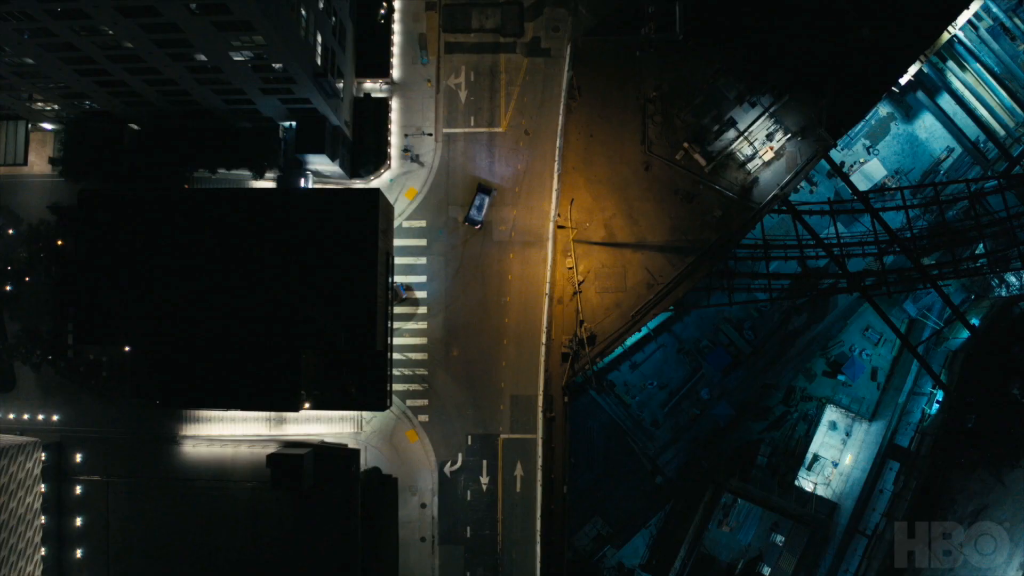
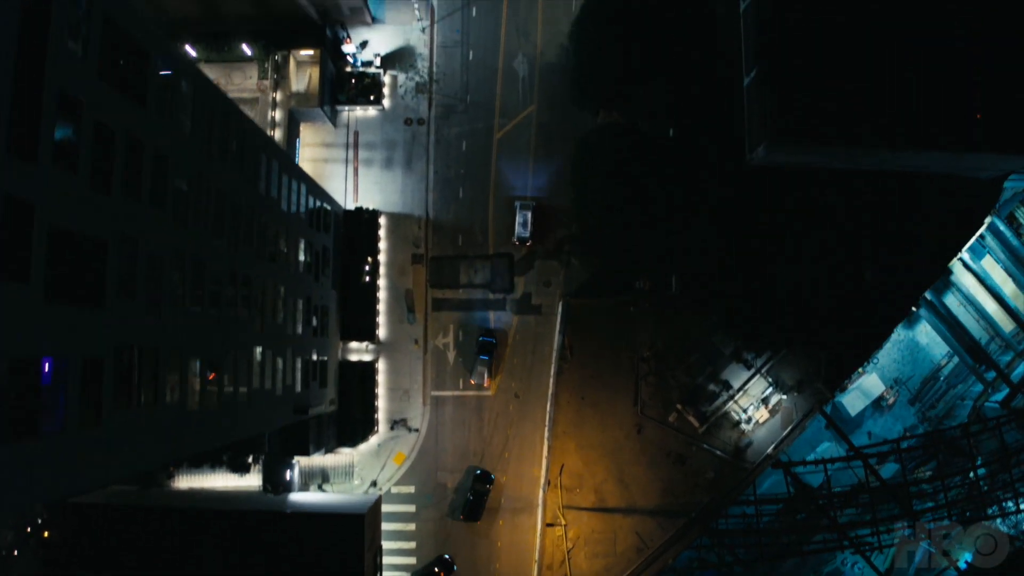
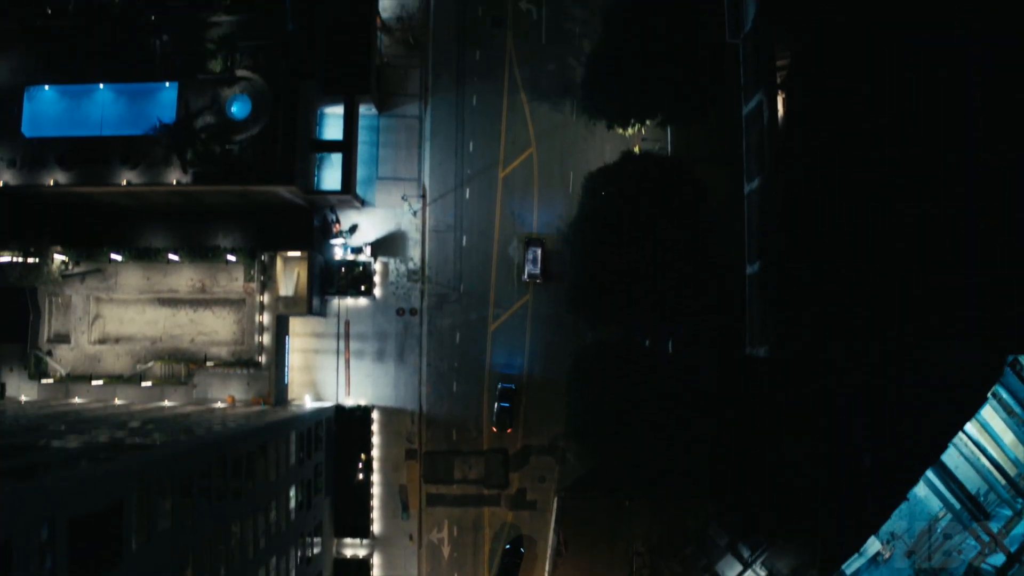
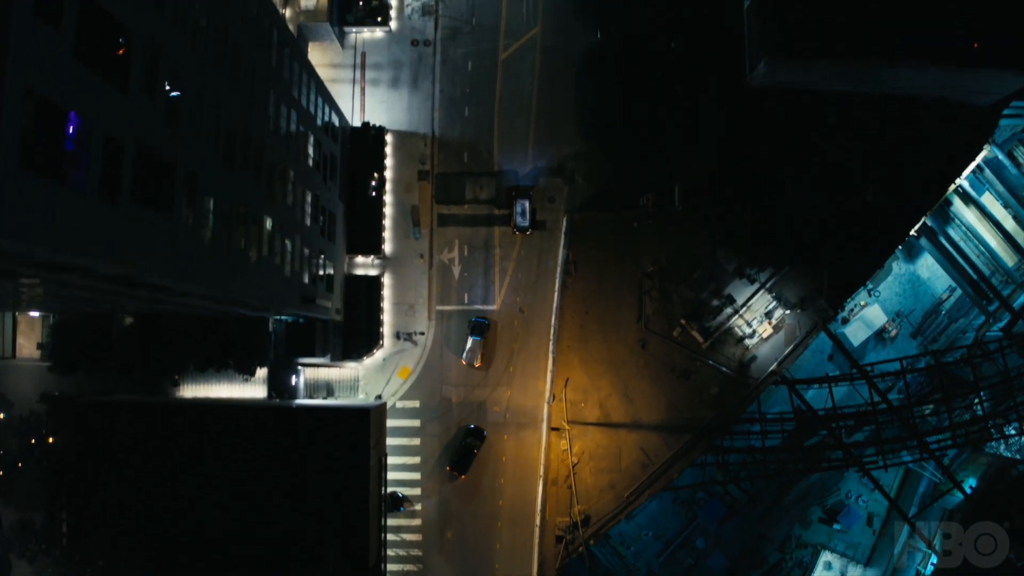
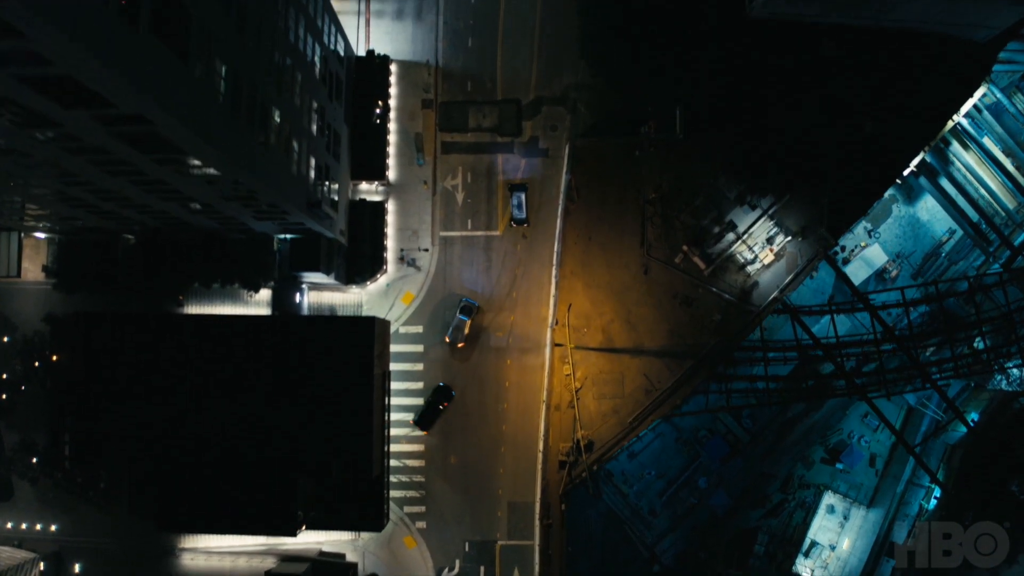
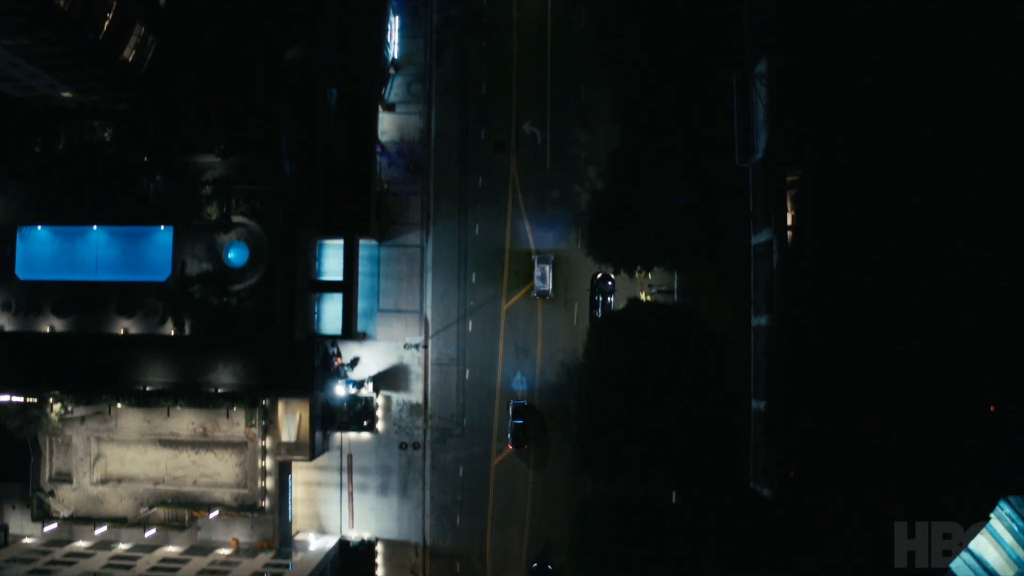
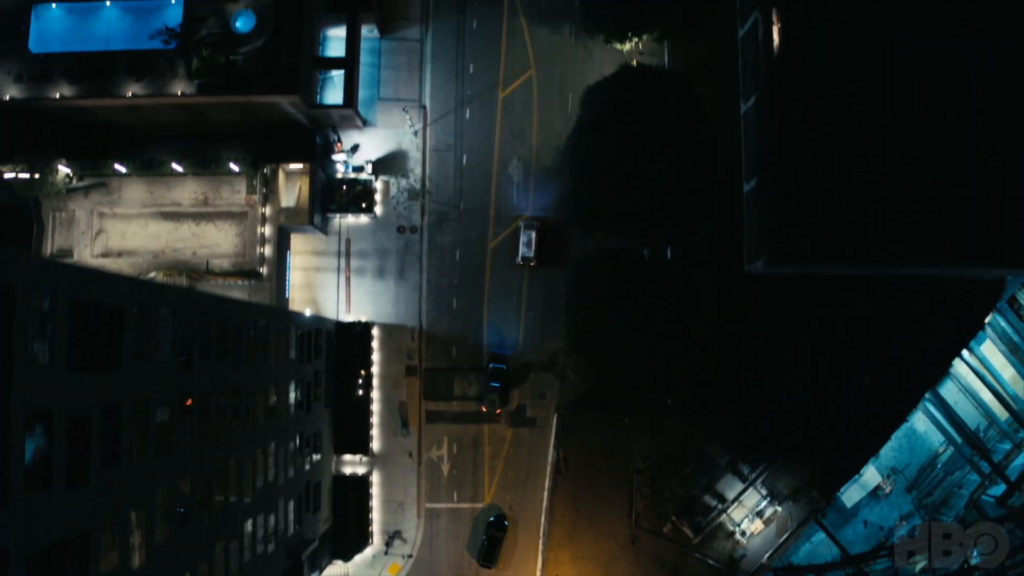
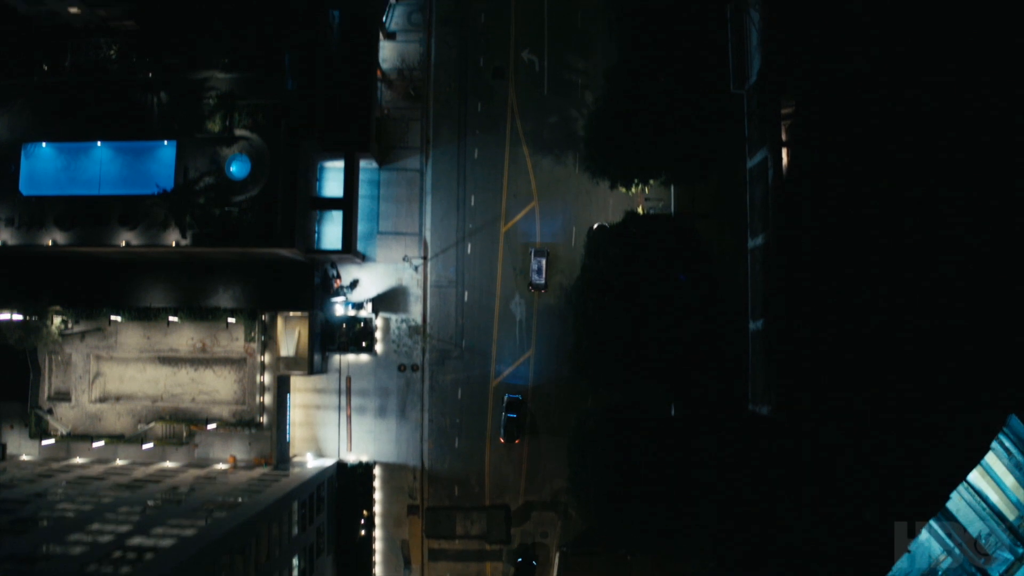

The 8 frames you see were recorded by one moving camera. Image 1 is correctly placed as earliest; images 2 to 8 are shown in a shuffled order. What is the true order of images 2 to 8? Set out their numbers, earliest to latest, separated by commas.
5, 4, 2, 7, 3, 8, 6
